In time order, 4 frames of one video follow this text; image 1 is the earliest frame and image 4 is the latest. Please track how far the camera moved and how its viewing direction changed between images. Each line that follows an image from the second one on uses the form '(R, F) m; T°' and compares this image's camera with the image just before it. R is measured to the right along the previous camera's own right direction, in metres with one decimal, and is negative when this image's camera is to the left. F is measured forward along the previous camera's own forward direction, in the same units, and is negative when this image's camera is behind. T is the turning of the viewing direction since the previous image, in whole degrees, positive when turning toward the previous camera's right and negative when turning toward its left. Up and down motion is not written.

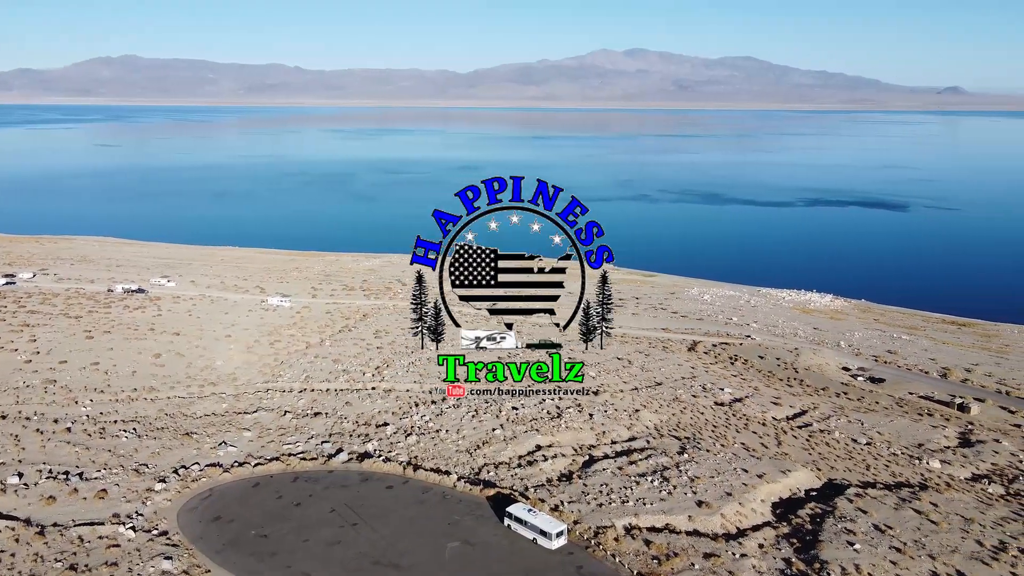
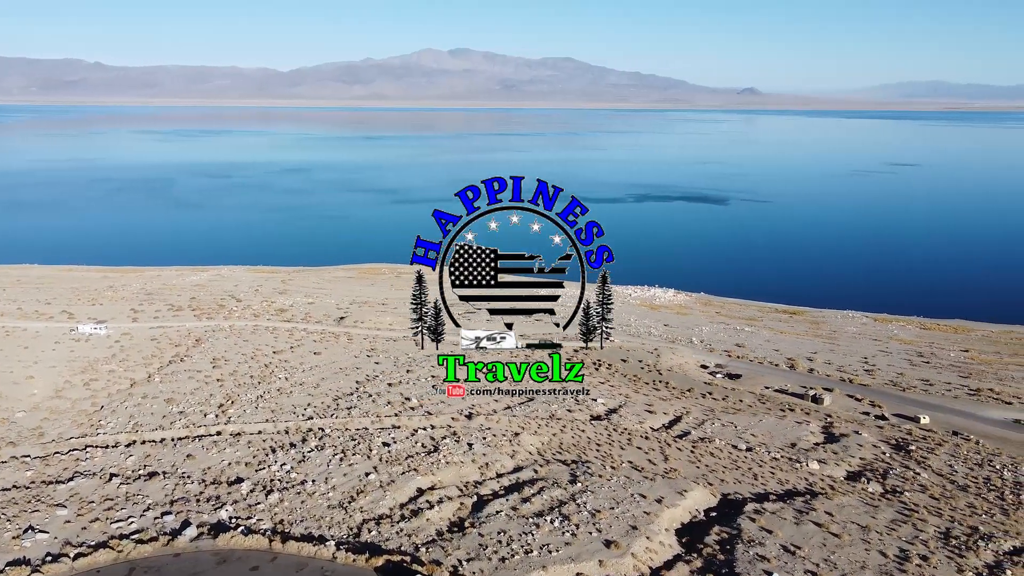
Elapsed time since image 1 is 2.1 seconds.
(-0.6, +1.7) m; +12°
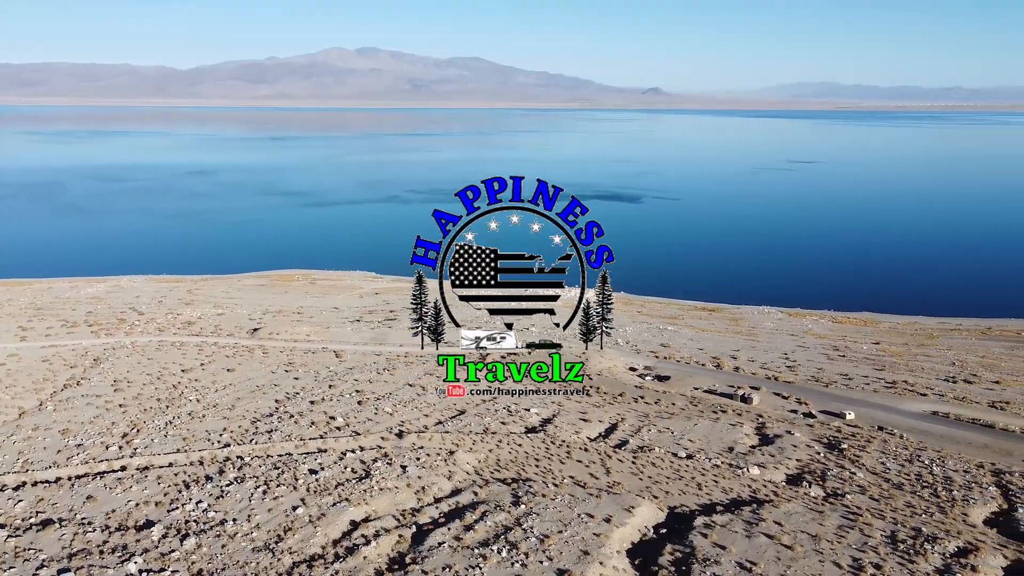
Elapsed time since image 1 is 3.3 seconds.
(-0.3, +0.9) m; +6°
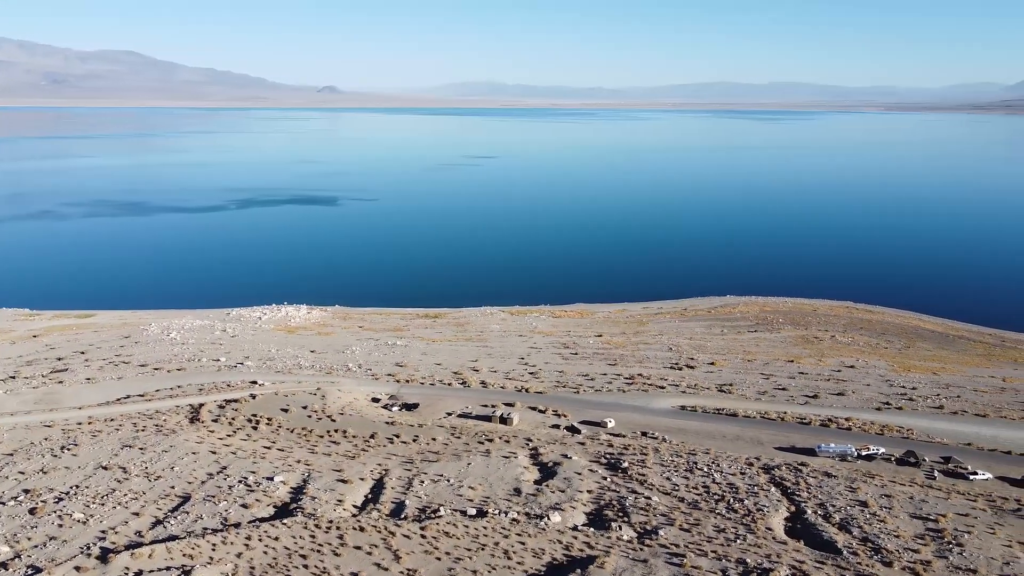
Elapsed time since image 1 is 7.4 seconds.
(-0.8, +3.3) m; +22°
